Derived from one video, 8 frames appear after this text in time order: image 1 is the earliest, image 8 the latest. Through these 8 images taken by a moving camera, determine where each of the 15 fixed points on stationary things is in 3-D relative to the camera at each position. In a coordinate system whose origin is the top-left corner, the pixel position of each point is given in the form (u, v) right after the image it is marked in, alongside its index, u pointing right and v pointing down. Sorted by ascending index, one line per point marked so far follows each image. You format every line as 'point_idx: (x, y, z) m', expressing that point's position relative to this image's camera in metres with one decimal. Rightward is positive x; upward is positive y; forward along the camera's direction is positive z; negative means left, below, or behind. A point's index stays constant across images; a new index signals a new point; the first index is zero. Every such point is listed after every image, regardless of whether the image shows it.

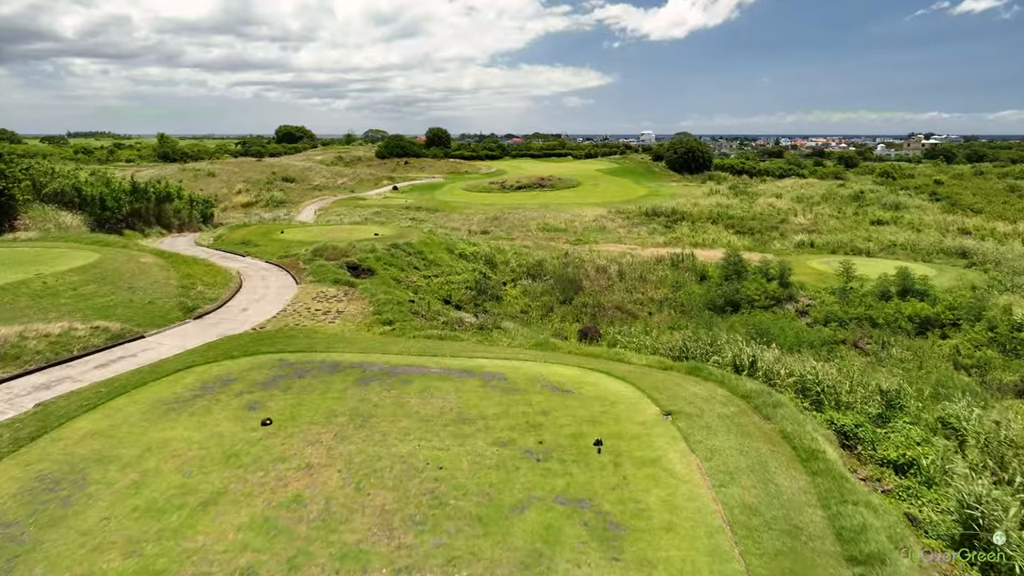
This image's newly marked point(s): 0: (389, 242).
0: (-3.6, +1.3, +19.7) m
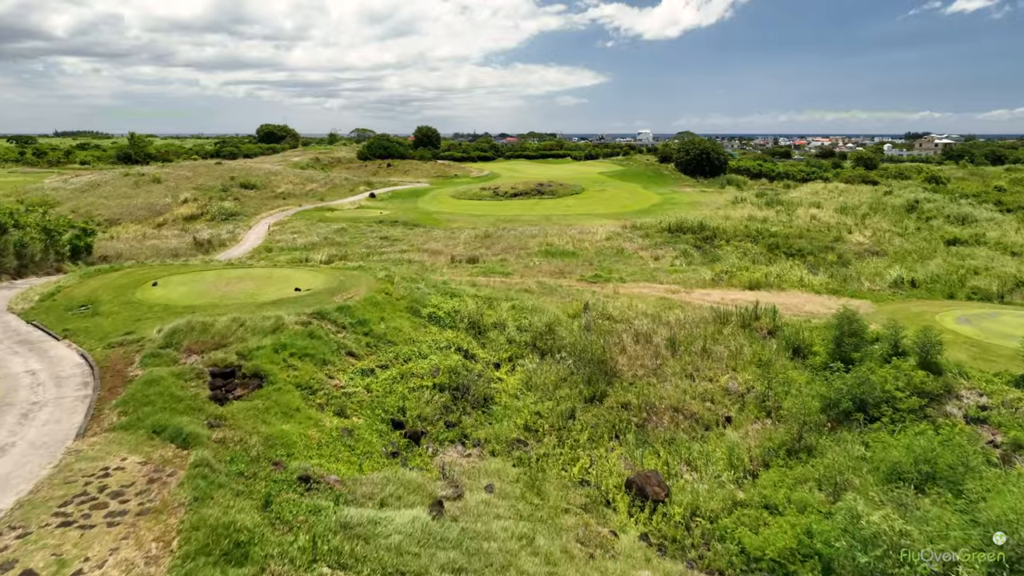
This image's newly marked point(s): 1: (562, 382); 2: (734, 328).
0: (-3.7, -0.3, +12.3) m
1: (+1.0, -1.8, +12.9) m
2: (+5.2, -0.9, +15.5) m
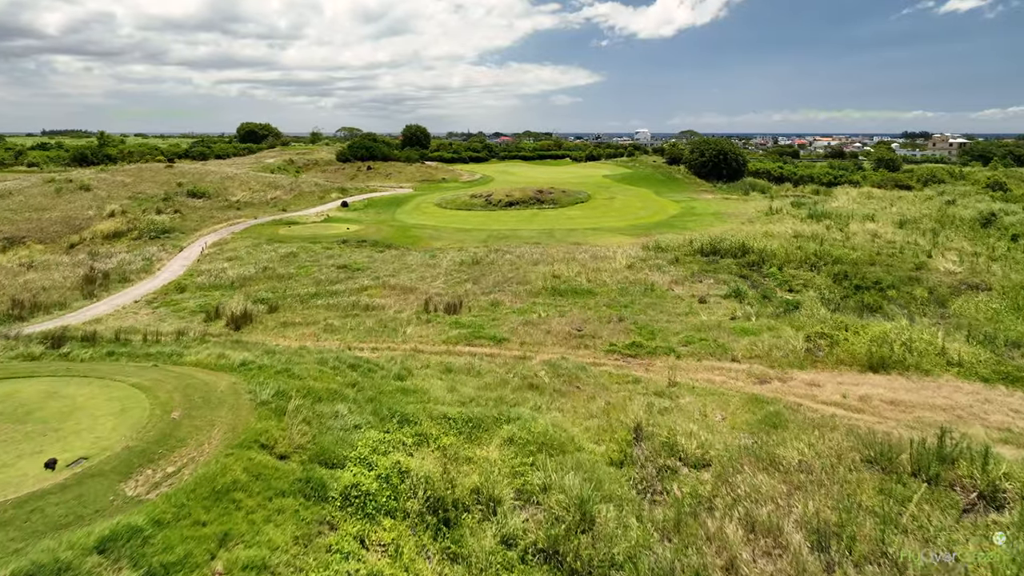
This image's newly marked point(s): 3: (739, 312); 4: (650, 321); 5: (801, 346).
0: (-3.7, -2.0, +5.2) m
1: (+0.9, -3.4, +5.8) m
2: (+5.1, -2.5, +8.5) m
3: (+6.1, -0.6, +18.1) m
4: (+3.5, -0.8, +17.0) m
5: (+6.3, -1.3, +14.5) m
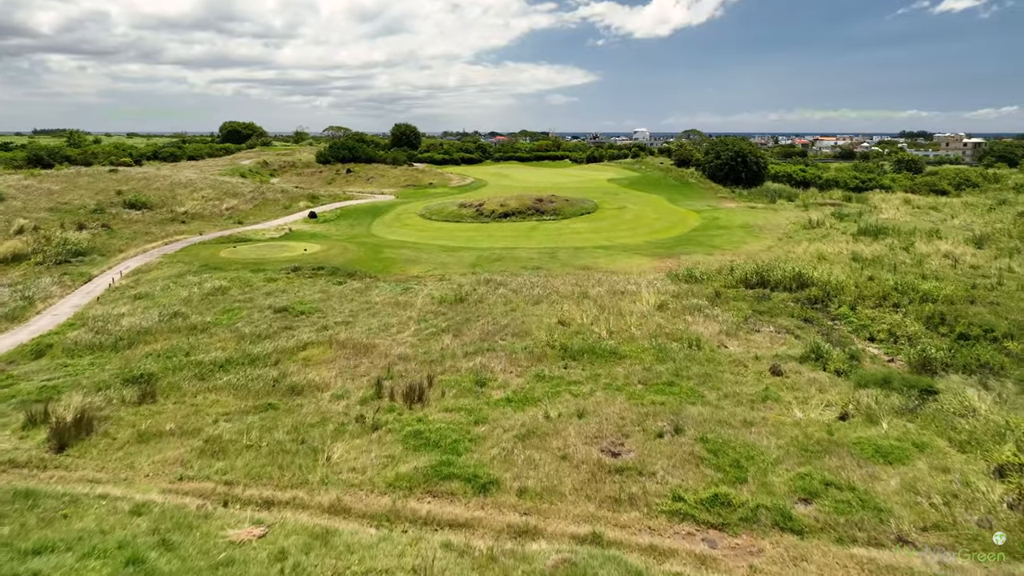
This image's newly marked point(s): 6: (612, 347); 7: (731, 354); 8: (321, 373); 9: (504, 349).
0: (-3.7, -3.4, -1.0) m
1: (+0.9, -4.8, -0.3) m
2: (+5.1, -3.9, +2.4) m
3: (+6.0, -2.0, +12.0) m
4: (+3.4, -2.2, +10.9) m
5: (+6.2, -2.7, +8.4) m
6: (+2.4, -1.4, +16.1) m
7: (+5.2, -1.5, +15.9) m
8: (-4.1, -1.8, +14.3) m
9: (-0.2, -1.5, +16.2) m
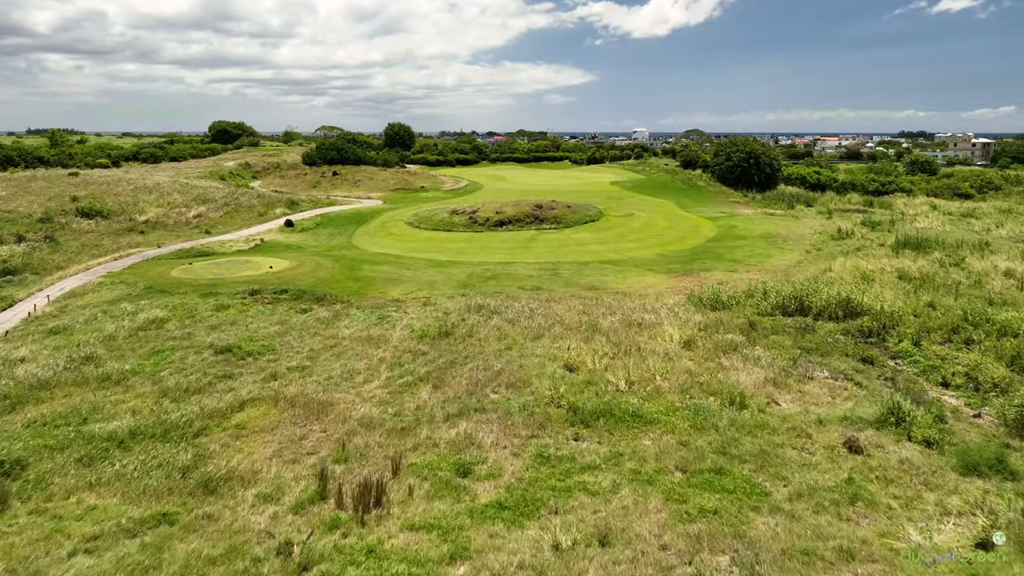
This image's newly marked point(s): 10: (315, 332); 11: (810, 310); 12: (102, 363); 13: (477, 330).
0: (-3.8, -4.2, -4.5) m
1: (+0.9, -5.6, -3.8) m
2: (+5.0, -4.7, -1.1) m
3: (+5.9, -2.9, +8.6) m
4: (+3.3, -3.0, +7.4) m
5: (+6.1, -3.5, +4.9) m
6: (+2.3, -2.2, +12.6) m
7: (+5.1, -2.3, +12.4) m
8: (-4.2, -2.6, +10.8) m
9: (-0.3, -2.3, +12.7) m
10: (-5.1, -1.1, +17.6) m
11: (+8.6, -0.6, +19.3) m
12: (-8.8, -1.6, +14.3) m
13: (-0.9, -1.1, +17.7) m
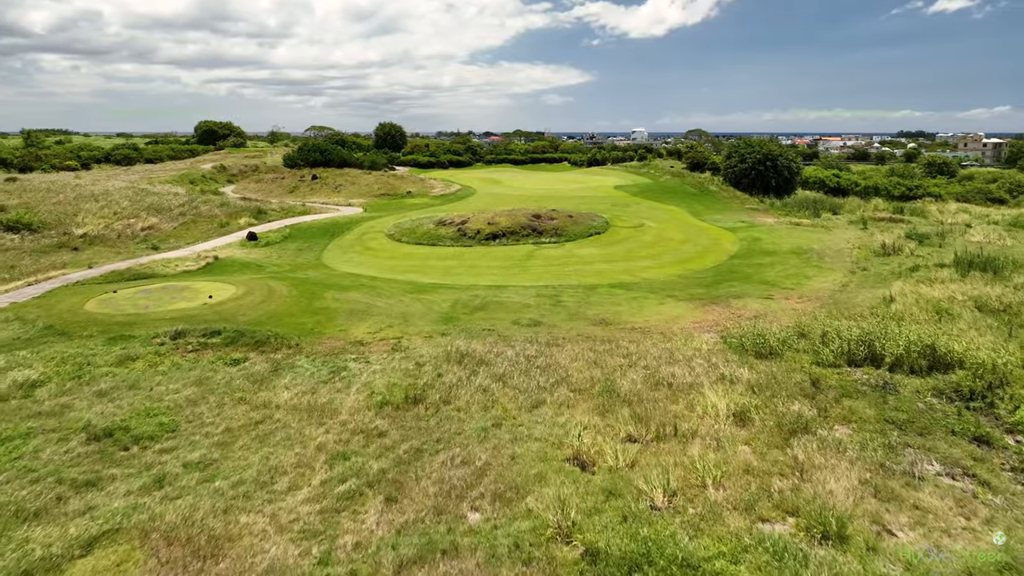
0: (-3.9, -5.2, -8.8) m
1: (+0.7, -6.6, -8.1) m
2: (+4.9, -5.7, -5.3) m
3: (+5.8, -3.8, +4.3) m
4: (+3.1, -4.0, +3.2) m
5: (+5.9, -4.5, +0.7) m
6: (+2.2, -3.2, +8.3) m
7: (+4.9, -3.3, +8.2) m
8: (-4.3, -3.6, +6.5) m
9: (-0.5, -3.3, +8.5) m
10: (-5.3, -2.1, +13.3) m
11: (+8.4, -1.6, +15.1) m
12: (-8.9, -2.6, +10.0) m
13: (-1.1, -2.1, +13.4) m
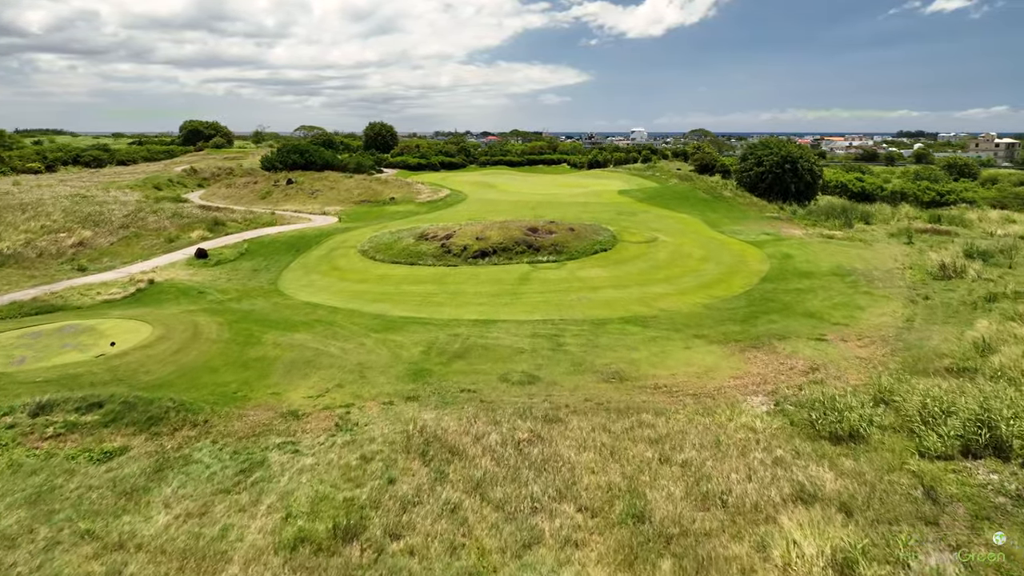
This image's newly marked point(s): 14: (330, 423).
0: (-4.1, -6.2, -13.1) m
1: (+0.6, -7.6, -12.4) m
2: (+4.7, -6.7, -9.7) m
3: (+5.5, -4.8, 0.0) m
4: (+2.9, -5.0, -1.2) m
5: (+5.7, -5.5, -3.6) m
6: (+1.9, -4.2, +4.0) m
7: (+4.7, -4.3, +3.8) m
8: (-4.6, -4.6, +2.1) m
9: (-0.7, -4.3, +4.1) m
10: (-5.6, -3.1, +8.9) m
11: (+8.2, -2.6, +10.8) m
12: (-9.2, -3.6, +5.6) m
13: (-1.4, -3.1, +9.0) m
14: (-3.4, -2.4, +12.6) m
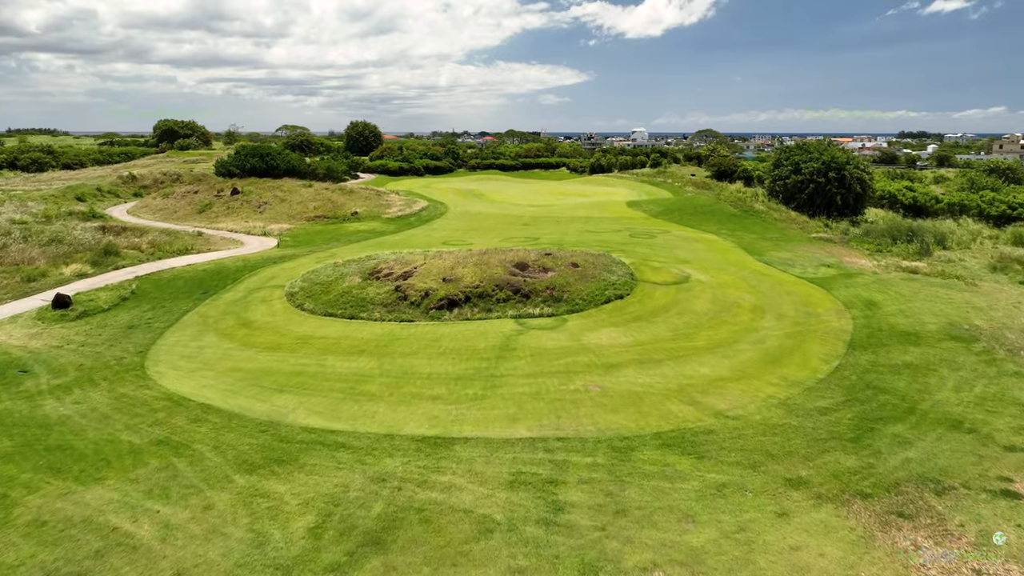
0: (-4.6, -8.0, -20.5) m
1: (+0.1, -9.4, -19.9) m
2: (+4.2, -8.5, -17.1) m
3: (+5.0, -6.6, -7.4) m
4: (+2.4, -6.8, -8.6) m
5: (+5.2, -7.2, -11.1) m
6: (+1.4, -5.9, -3.4) m
7: (+4.2, -6.0, -3.6) m
8: (-5.1, -6.3, -5.3) m
9: (-1.2, -6.0, -3.3) m
10: (-6.1, -4.8, +1.5) m
11: (+7.6, -4.3, +3.4) m
12: (-9.7, -5.3, -1.8) m
13: (-1.9, -4.9, +1.6) m
14: (-3.9, -4.2, +5.2) m
